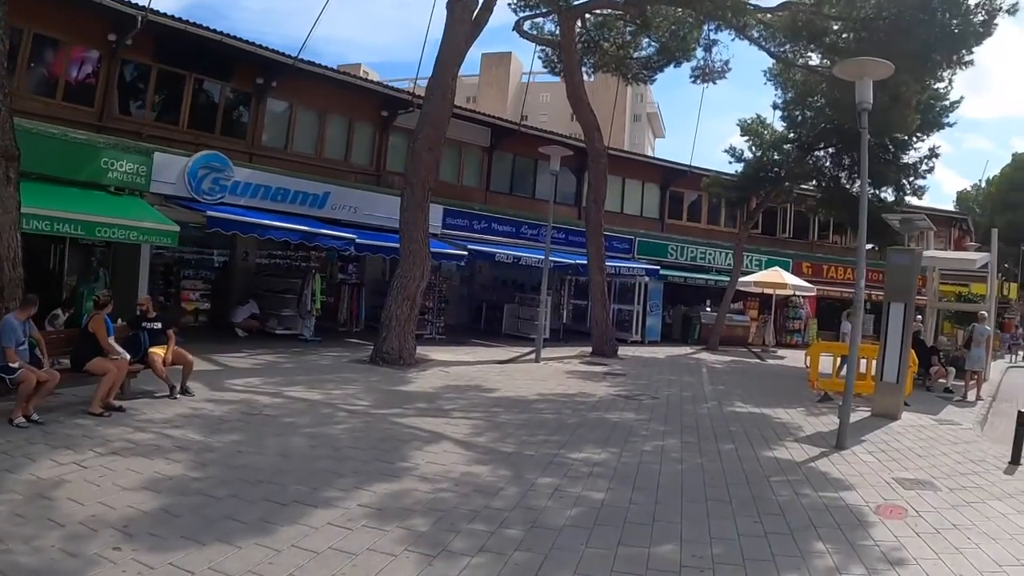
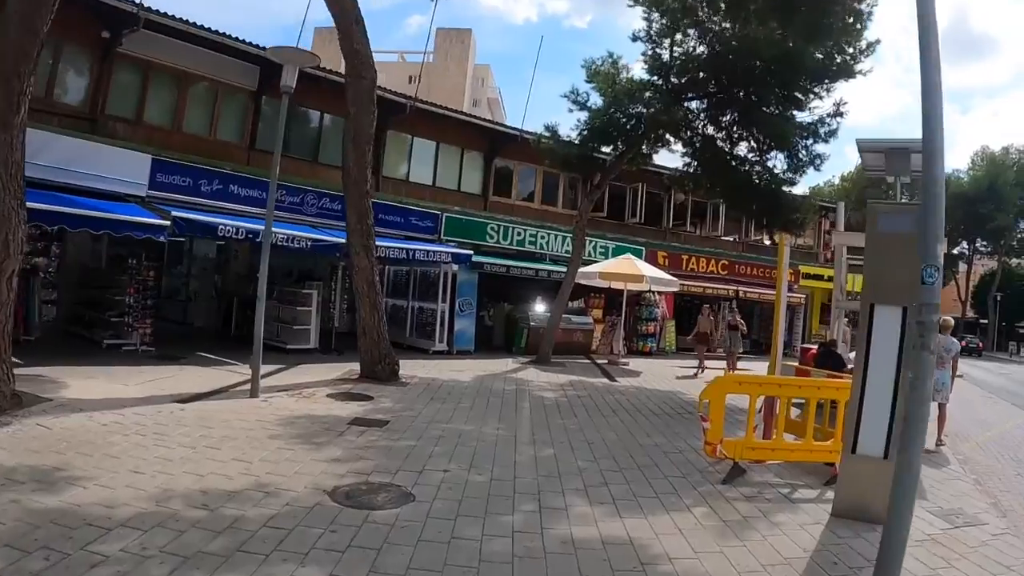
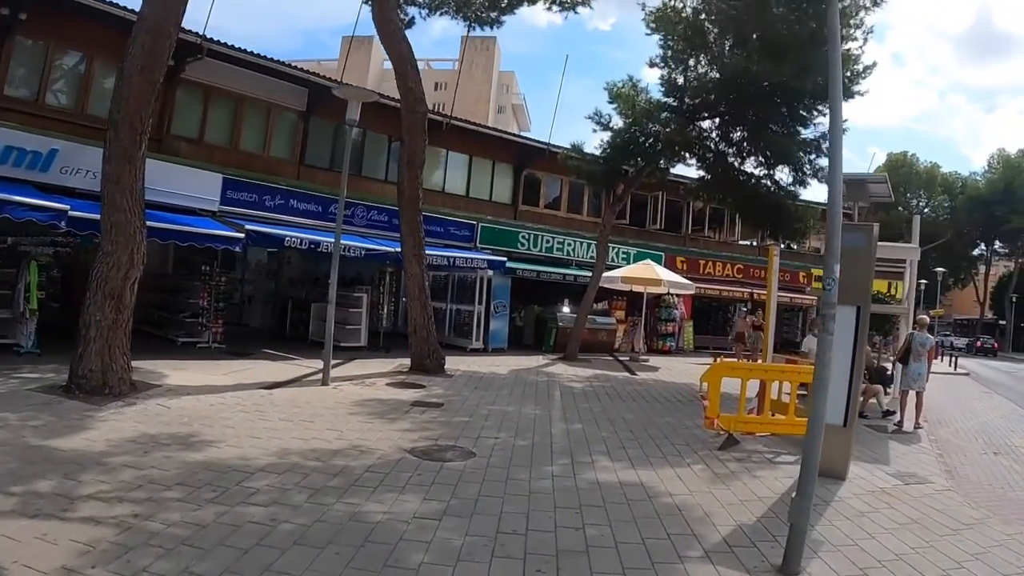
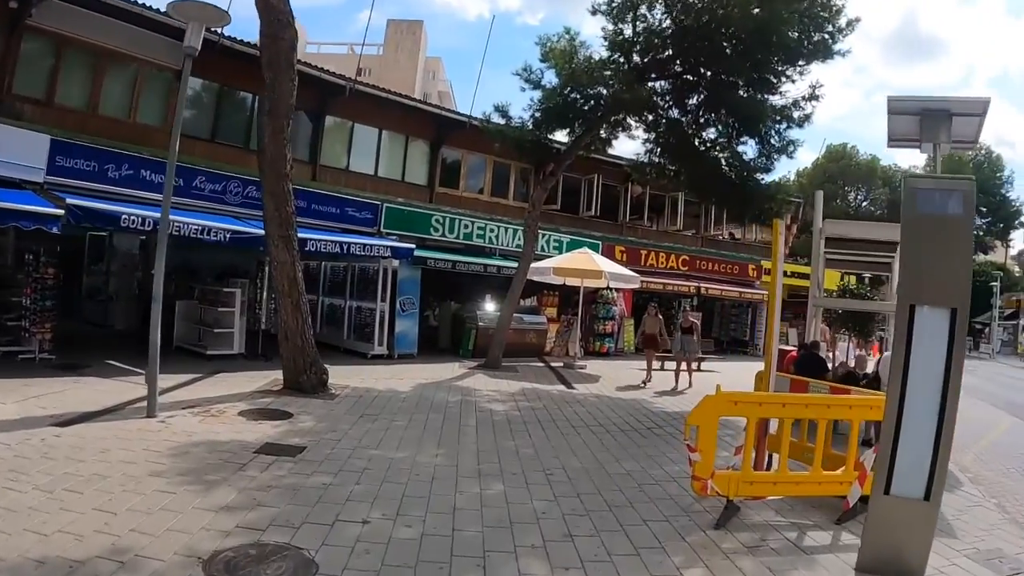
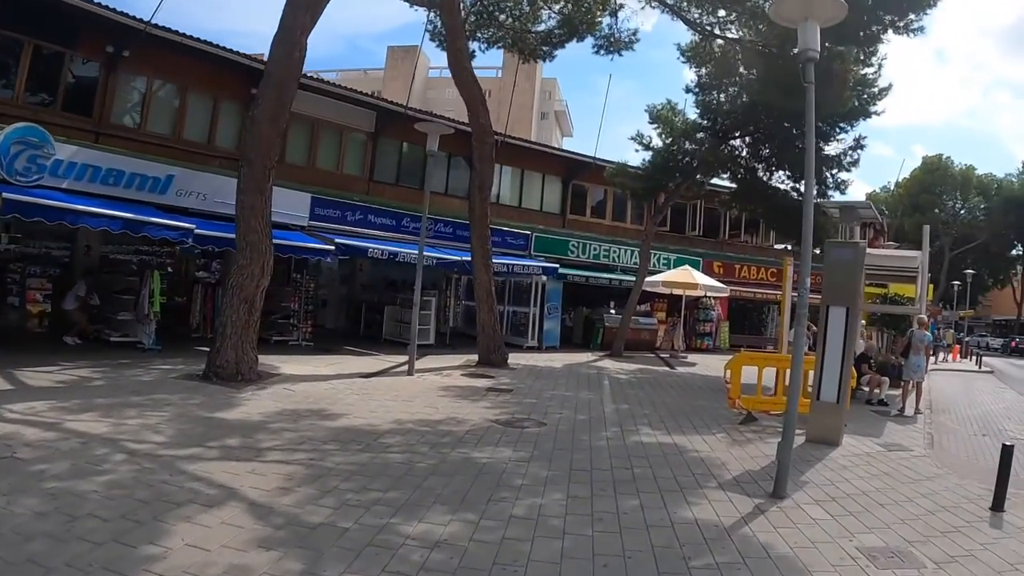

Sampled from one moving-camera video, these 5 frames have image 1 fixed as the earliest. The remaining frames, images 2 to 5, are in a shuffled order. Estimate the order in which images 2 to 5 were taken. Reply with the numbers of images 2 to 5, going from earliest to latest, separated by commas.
5, 3, 2, 4
